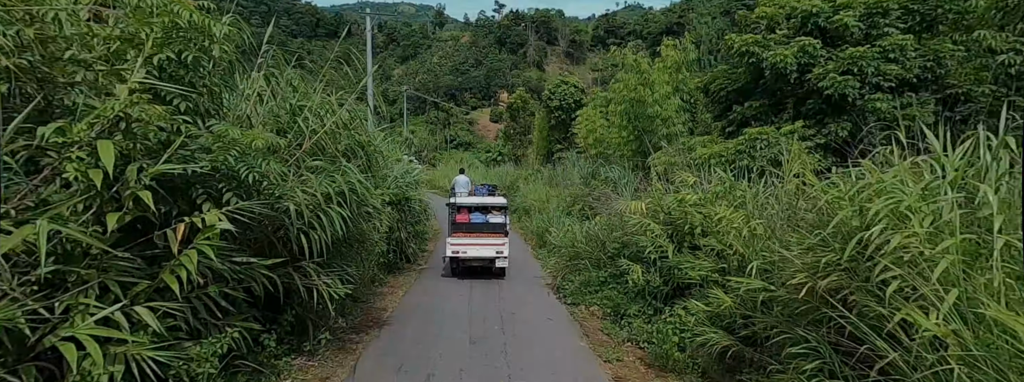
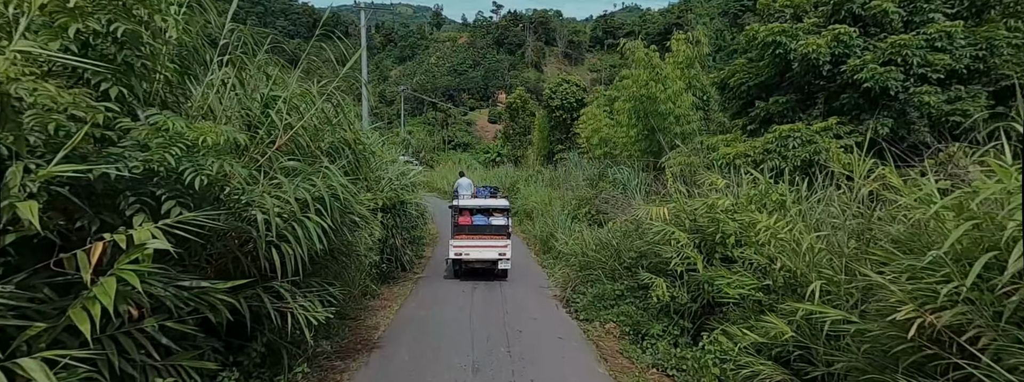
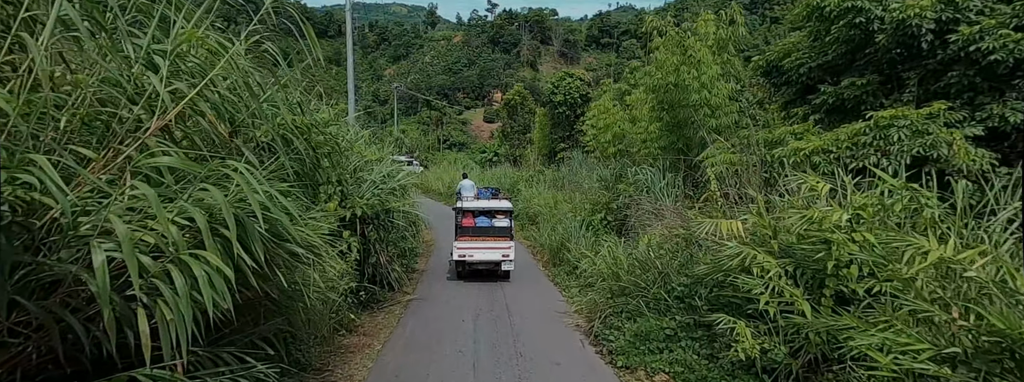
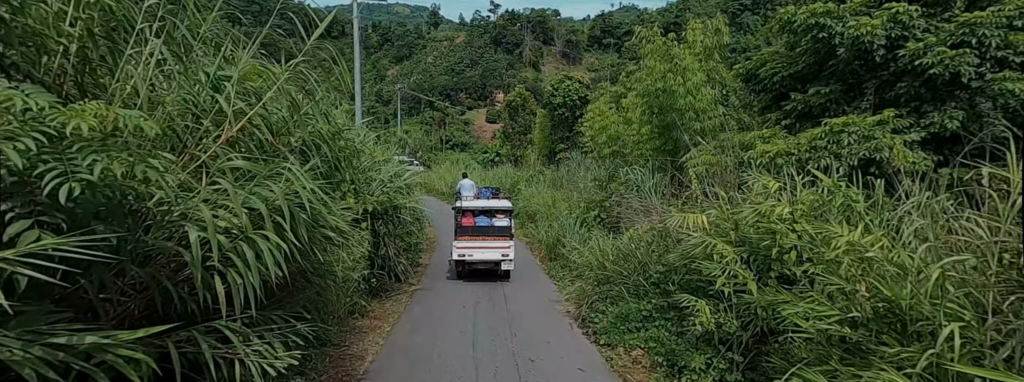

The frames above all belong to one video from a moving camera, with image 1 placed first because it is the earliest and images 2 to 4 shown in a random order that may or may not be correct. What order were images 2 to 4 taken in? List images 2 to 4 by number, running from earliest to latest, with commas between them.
2, 4, 3
